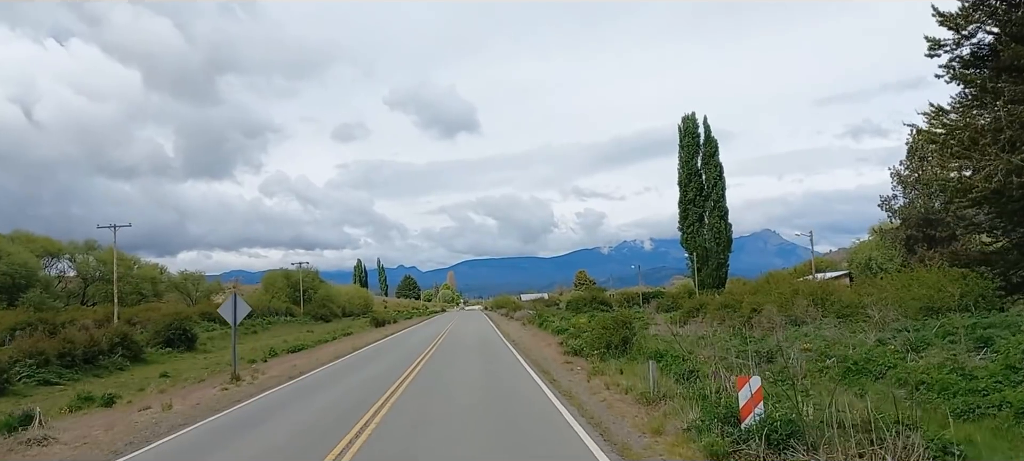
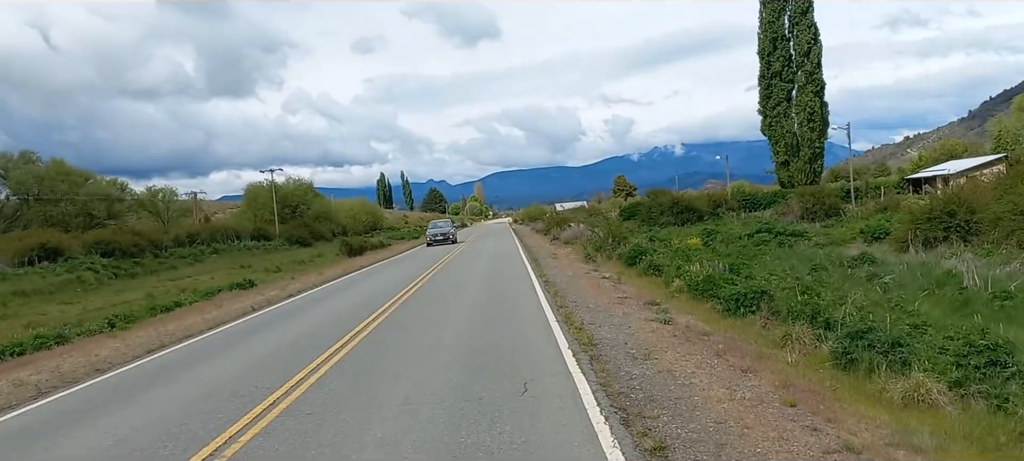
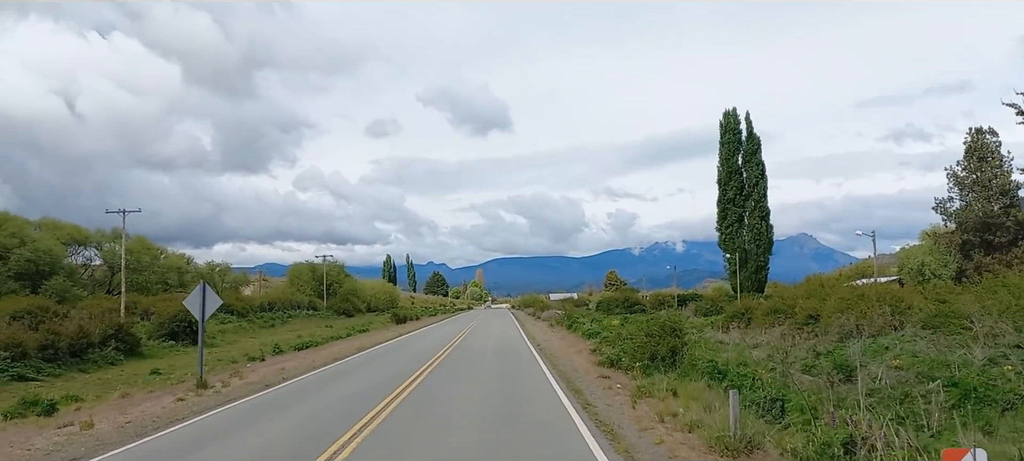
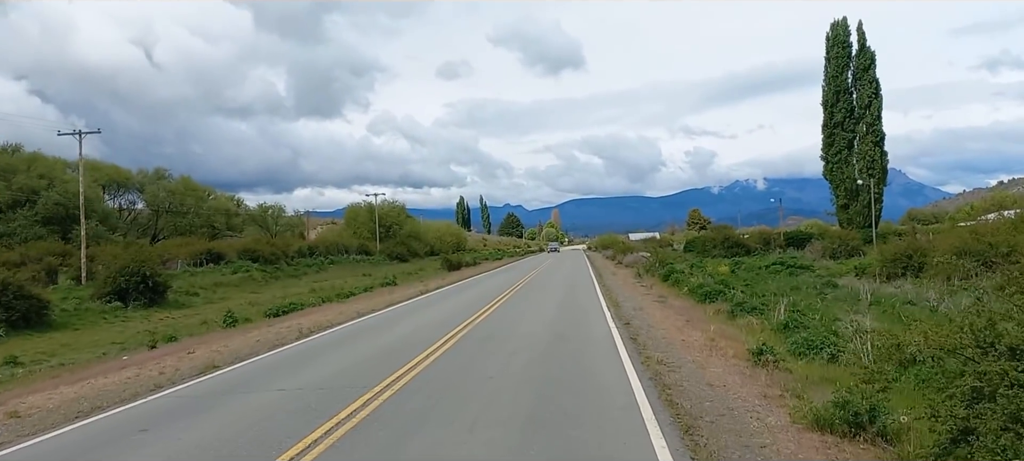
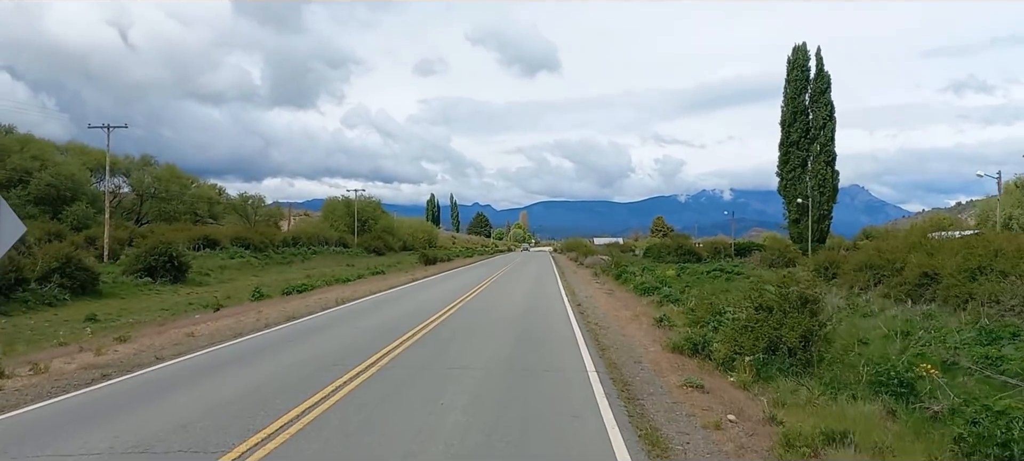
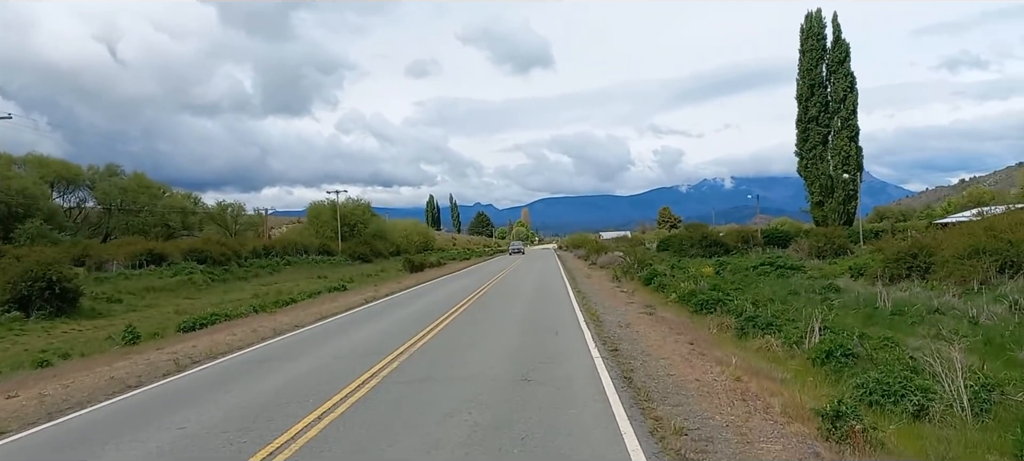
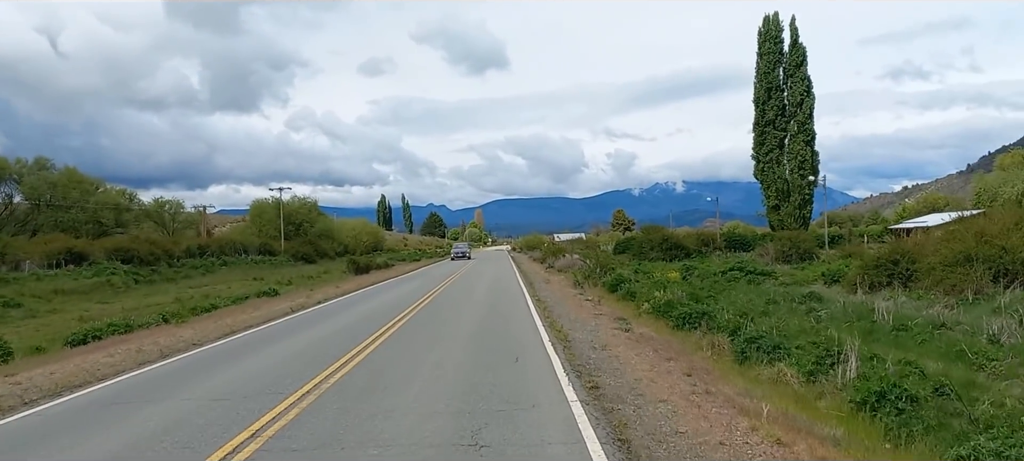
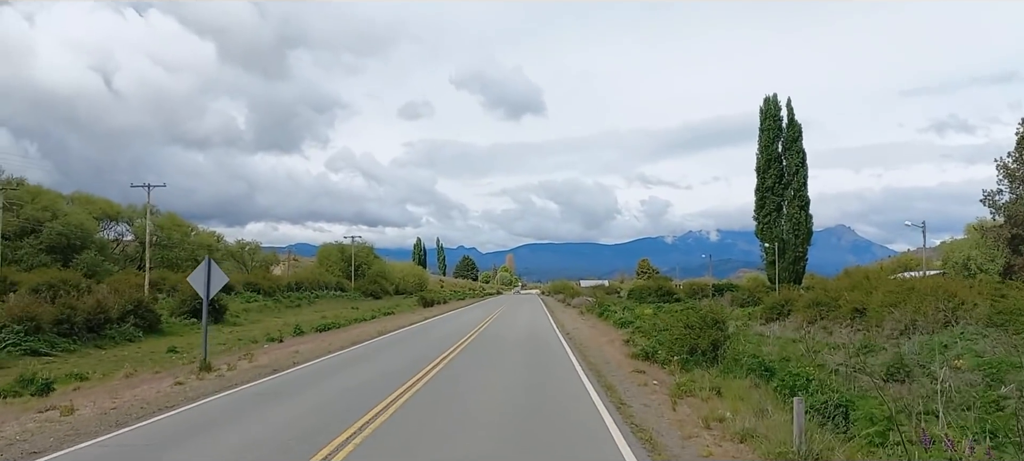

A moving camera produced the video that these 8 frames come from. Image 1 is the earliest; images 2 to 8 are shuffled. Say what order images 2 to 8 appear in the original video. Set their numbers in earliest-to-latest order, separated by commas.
3, 8, 5, 4, 6, 7, 2
